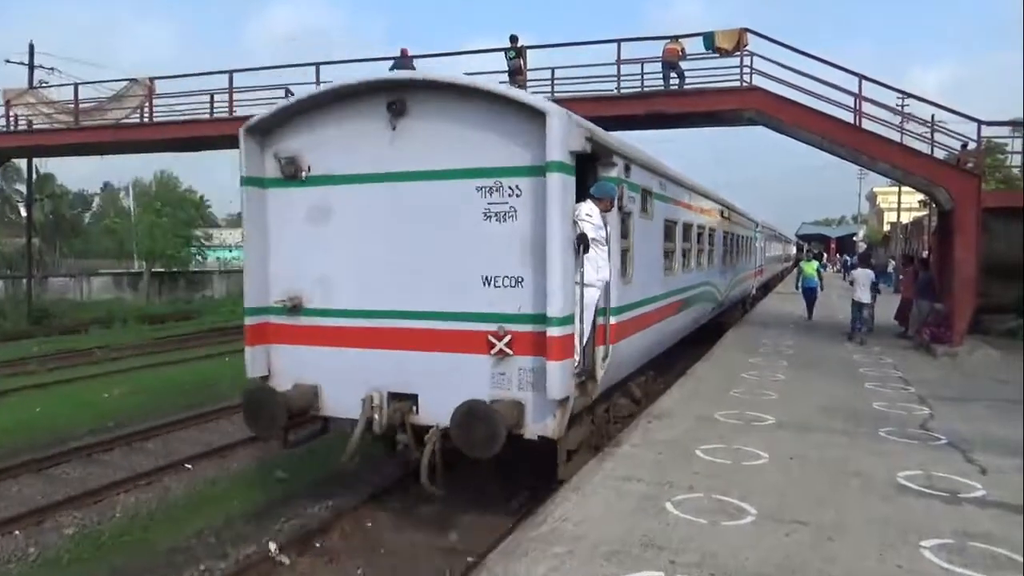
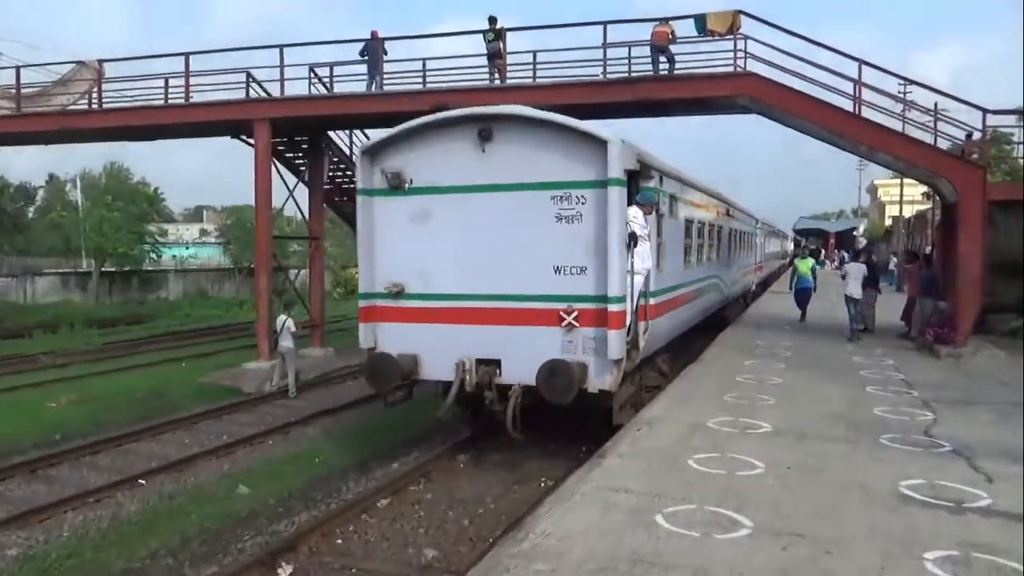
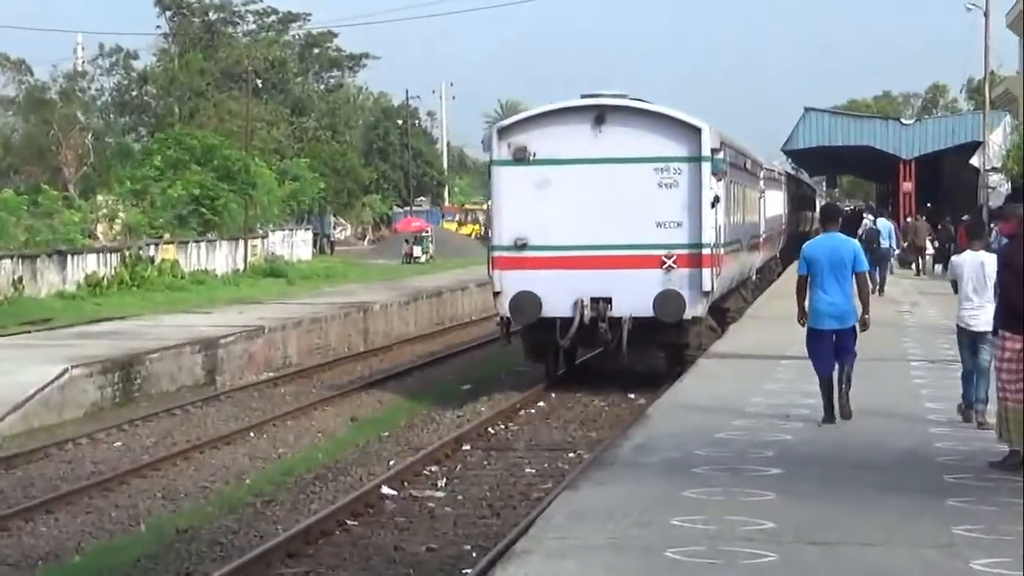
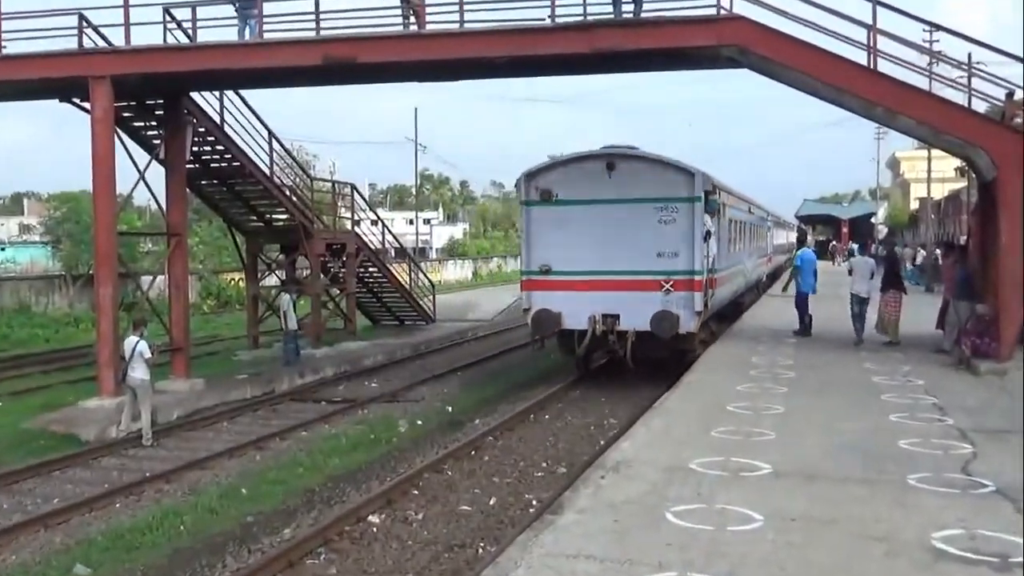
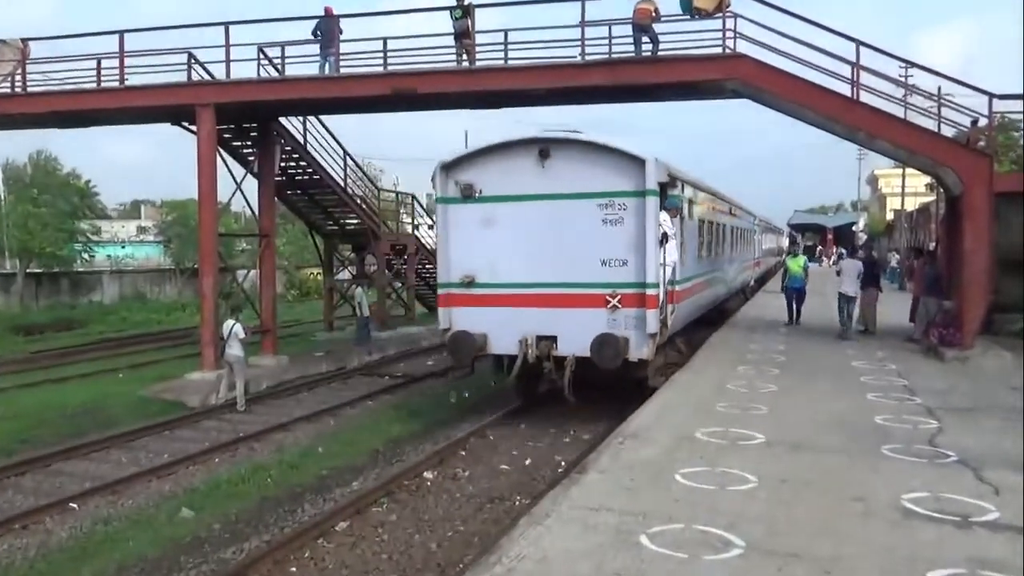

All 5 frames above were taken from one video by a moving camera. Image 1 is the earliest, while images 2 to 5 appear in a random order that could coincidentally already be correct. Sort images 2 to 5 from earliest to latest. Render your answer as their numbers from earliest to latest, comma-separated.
2, 5, 4, 3
